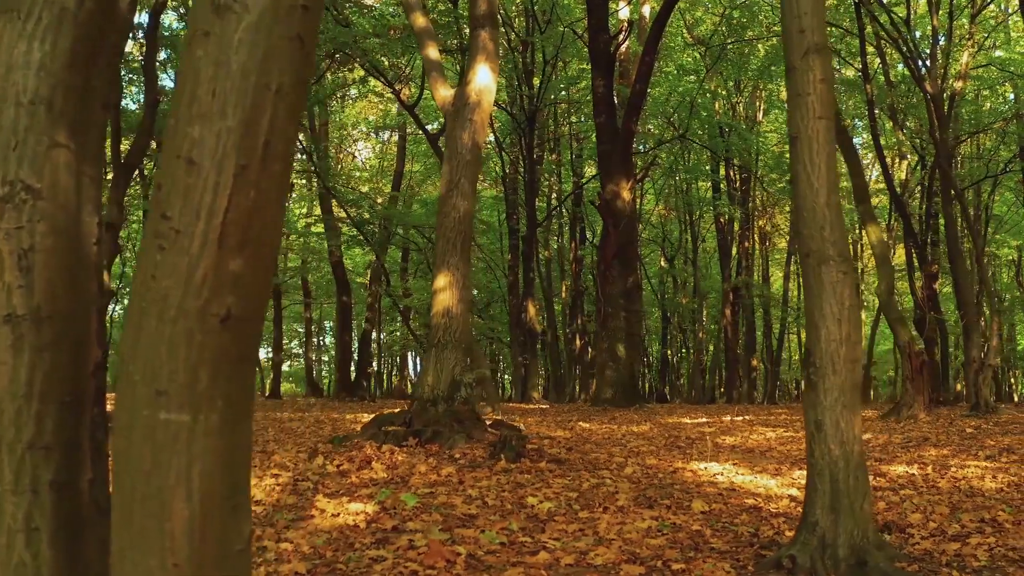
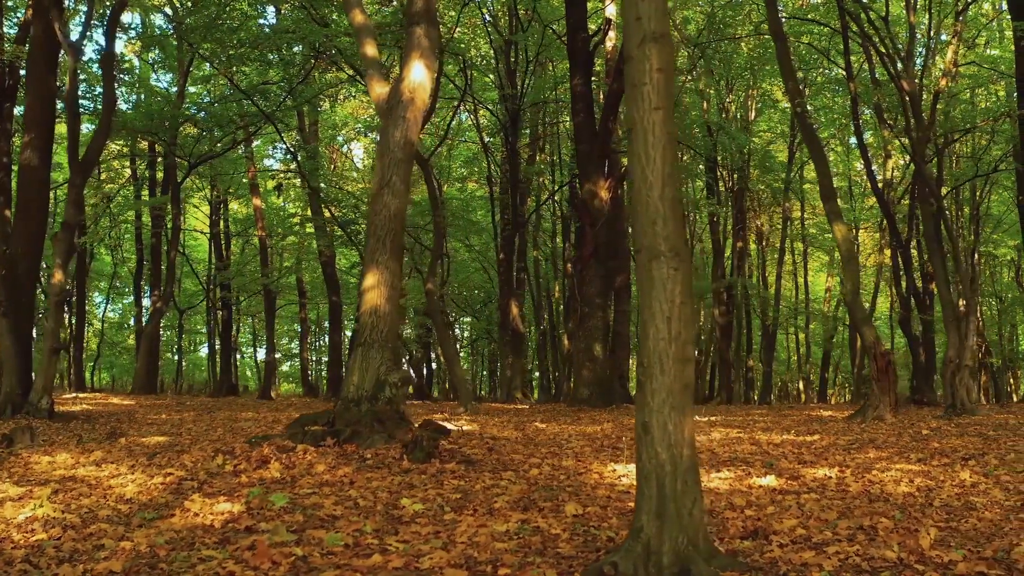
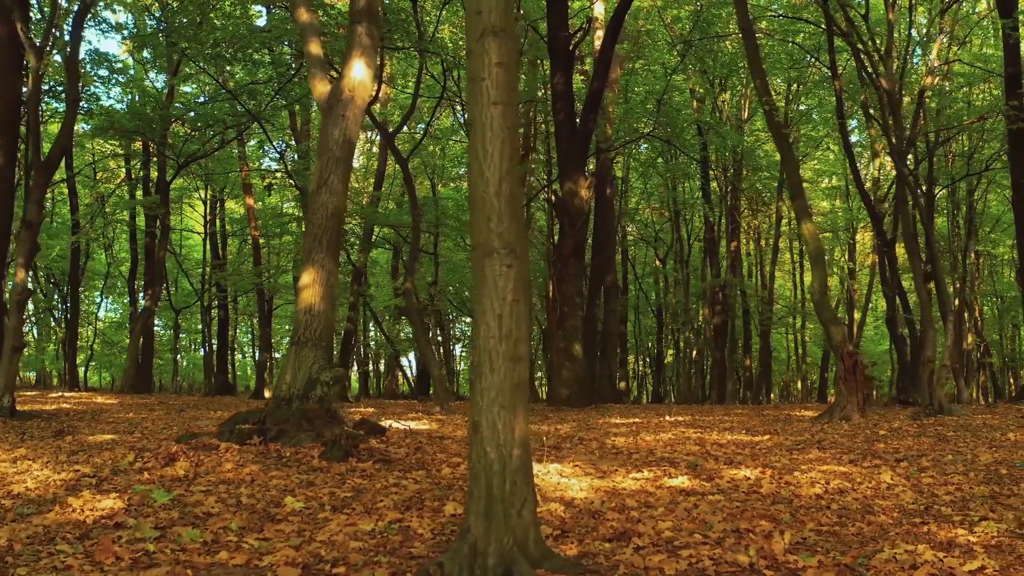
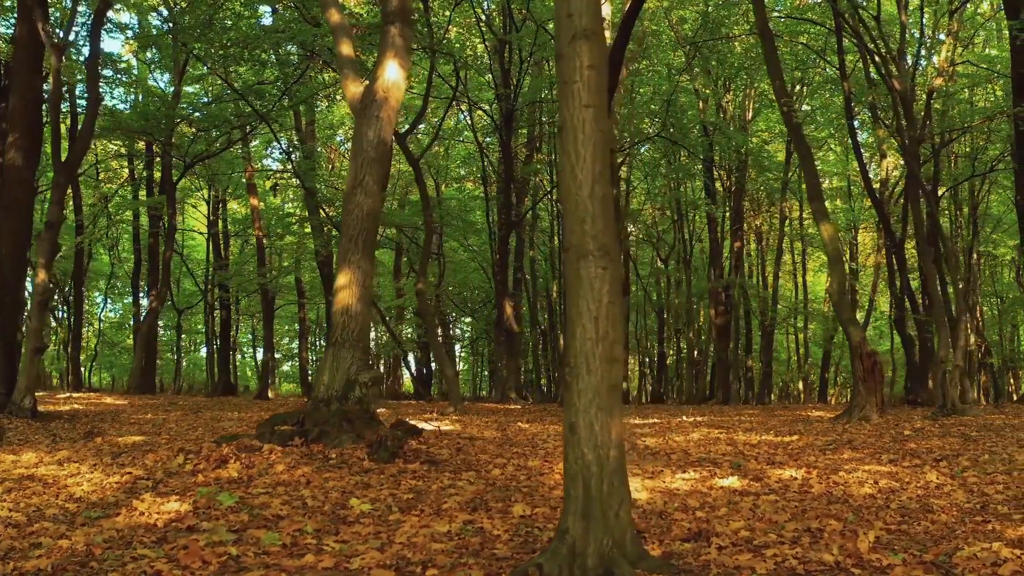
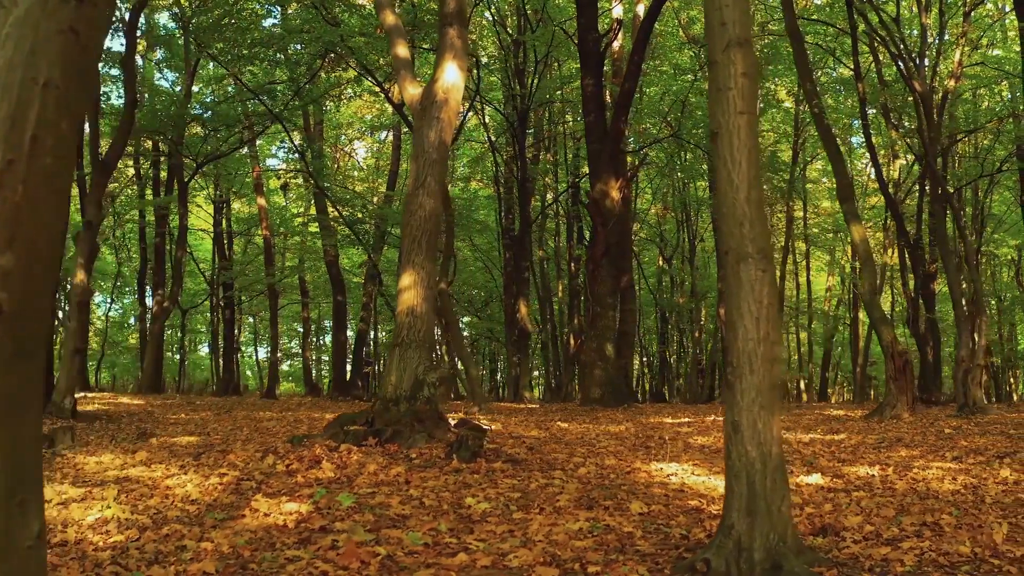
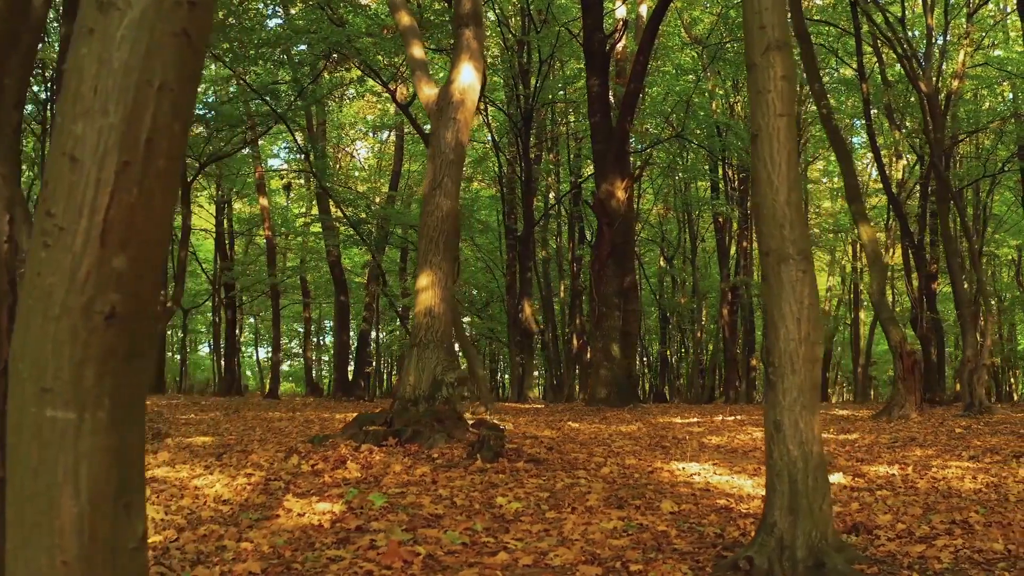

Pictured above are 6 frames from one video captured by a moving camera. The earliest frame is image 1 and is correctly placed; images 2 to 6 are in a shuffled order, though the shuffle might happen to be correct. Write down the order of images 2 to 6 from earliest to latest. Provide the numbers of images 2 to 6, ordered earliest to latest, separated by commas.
6, 5, 2, 4, 3
